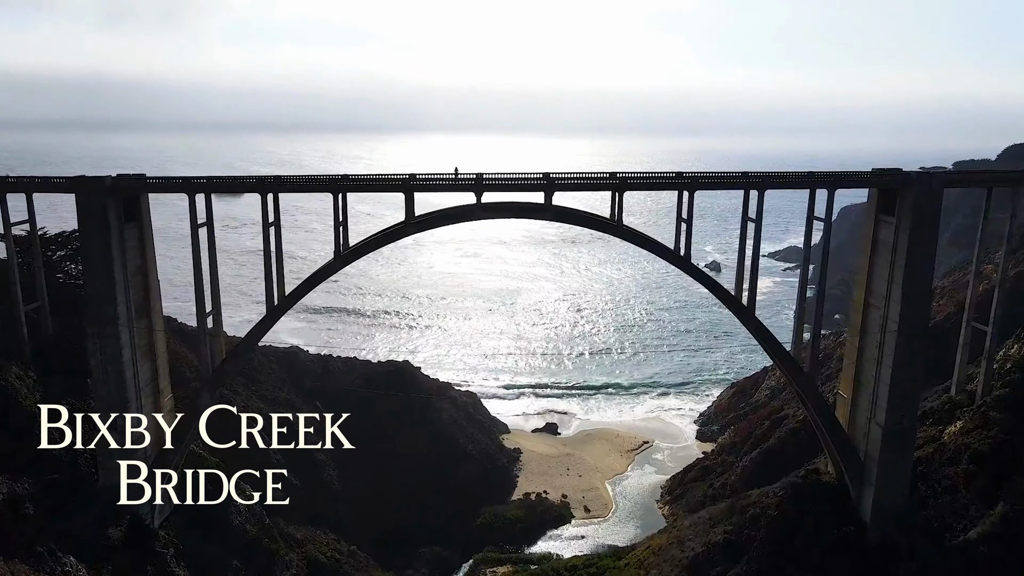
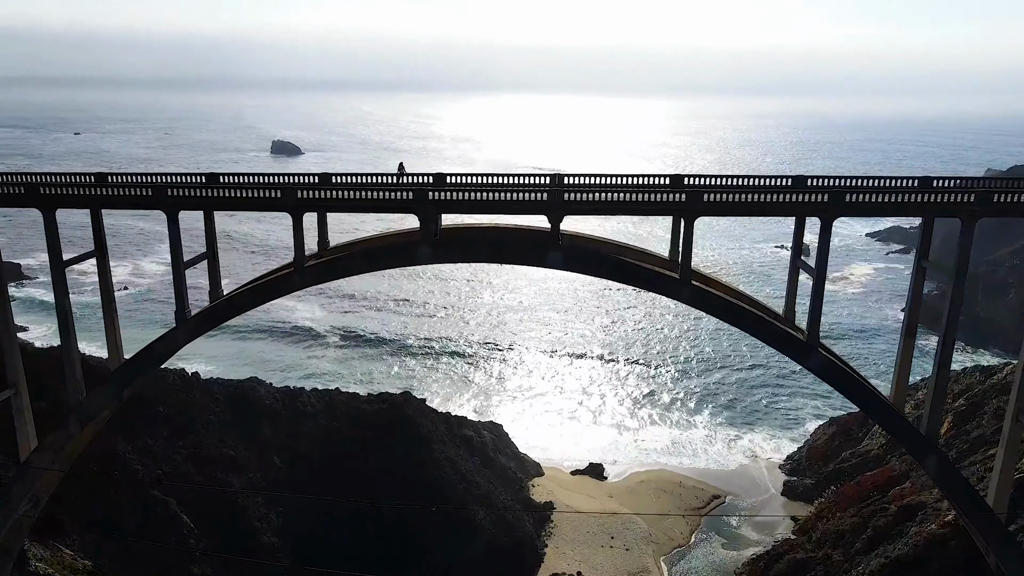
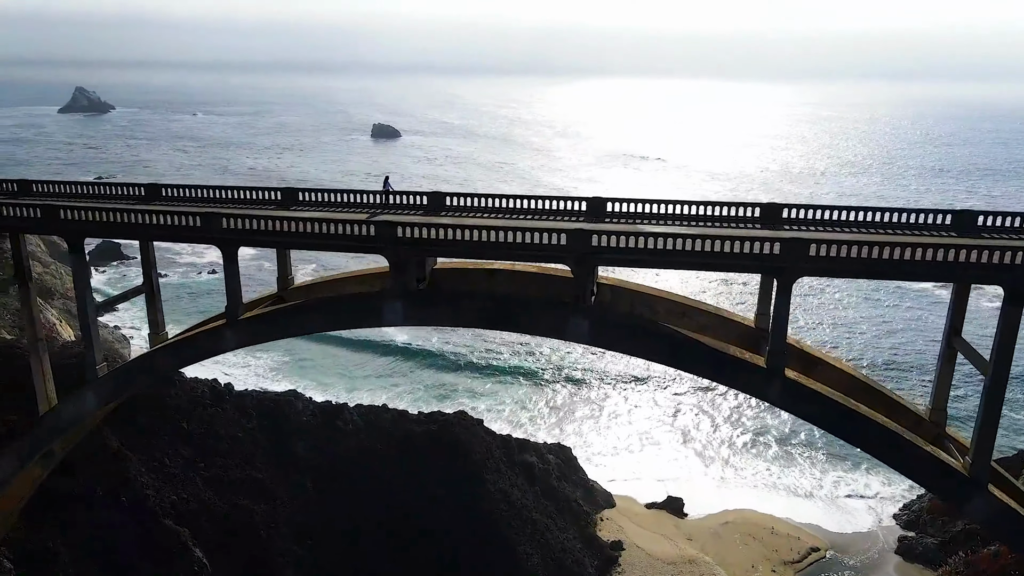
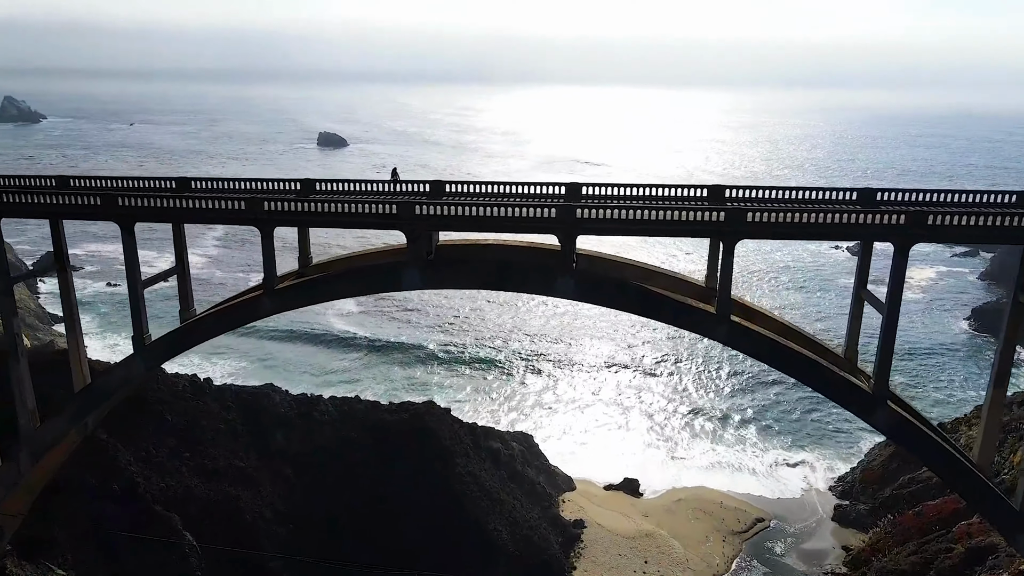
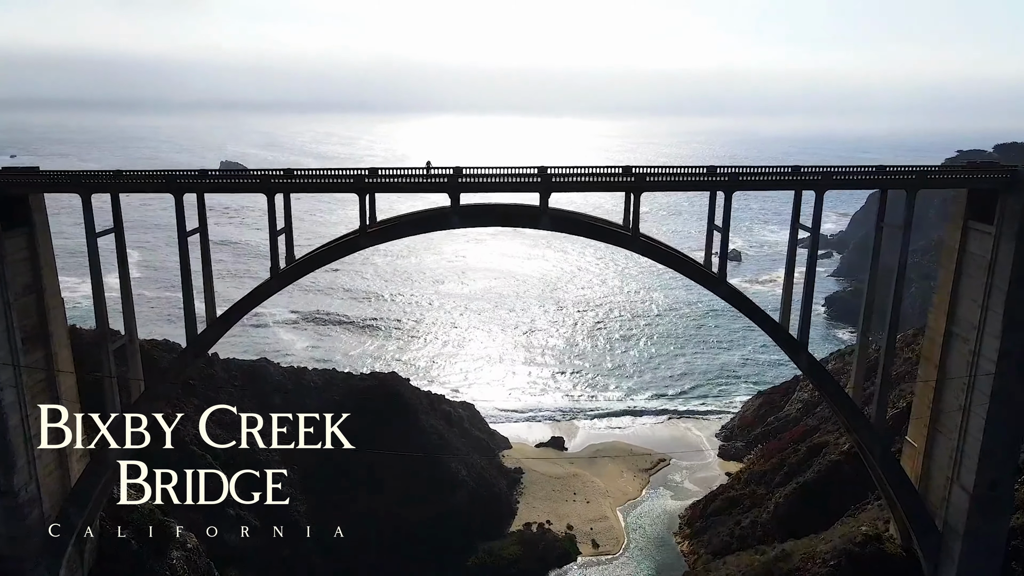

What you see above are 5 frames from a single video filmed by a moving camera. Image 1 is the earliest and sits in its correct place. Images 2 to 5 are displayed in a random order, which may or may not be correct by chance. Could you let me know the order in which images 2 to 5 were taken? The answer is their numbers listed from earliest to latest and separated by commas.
5, 2, 4, 3
